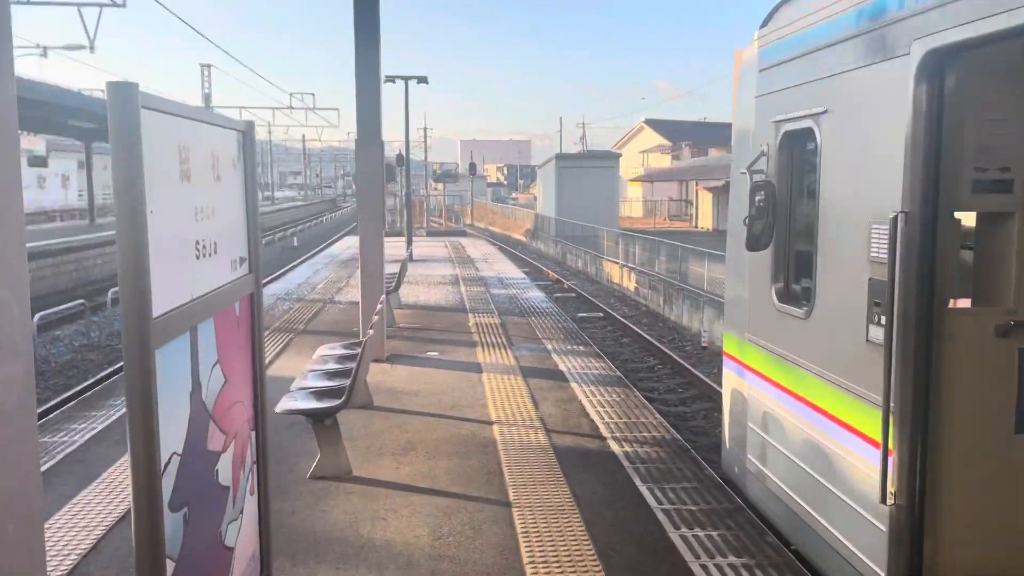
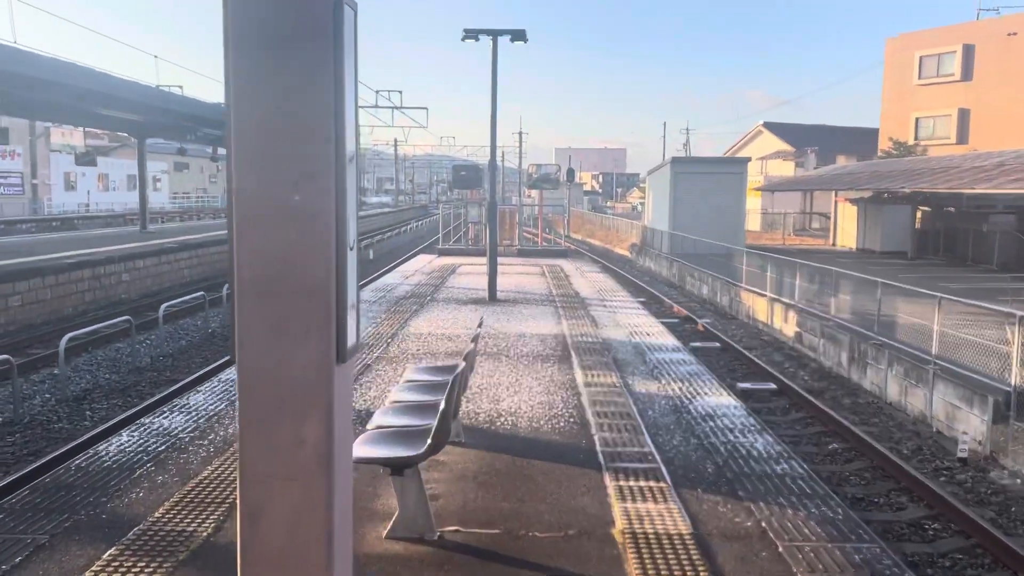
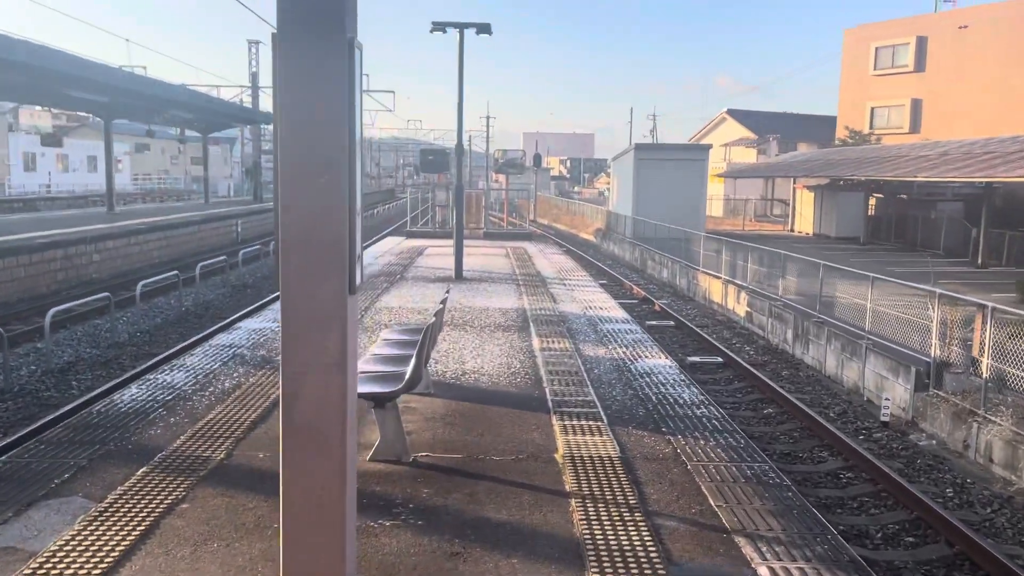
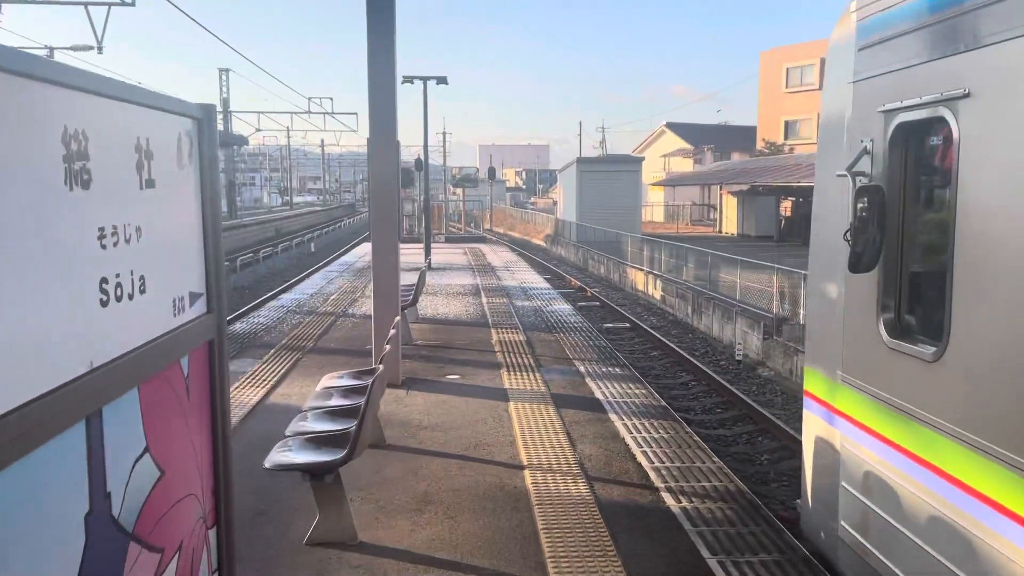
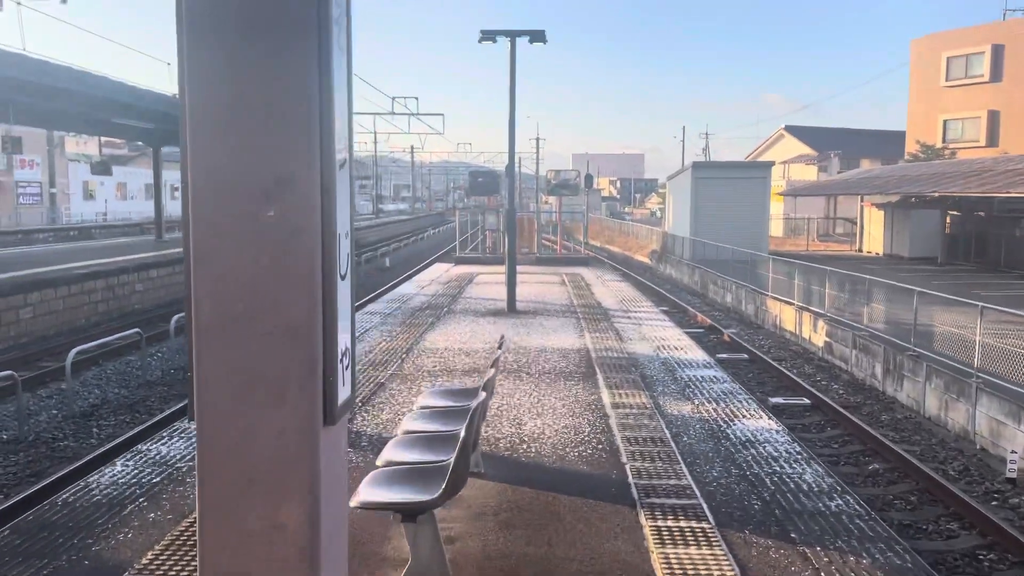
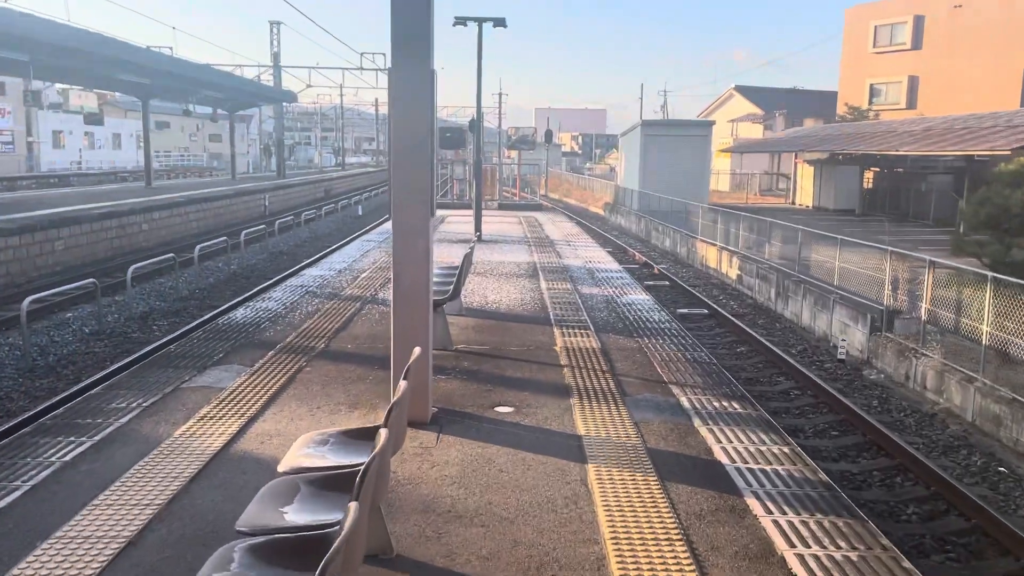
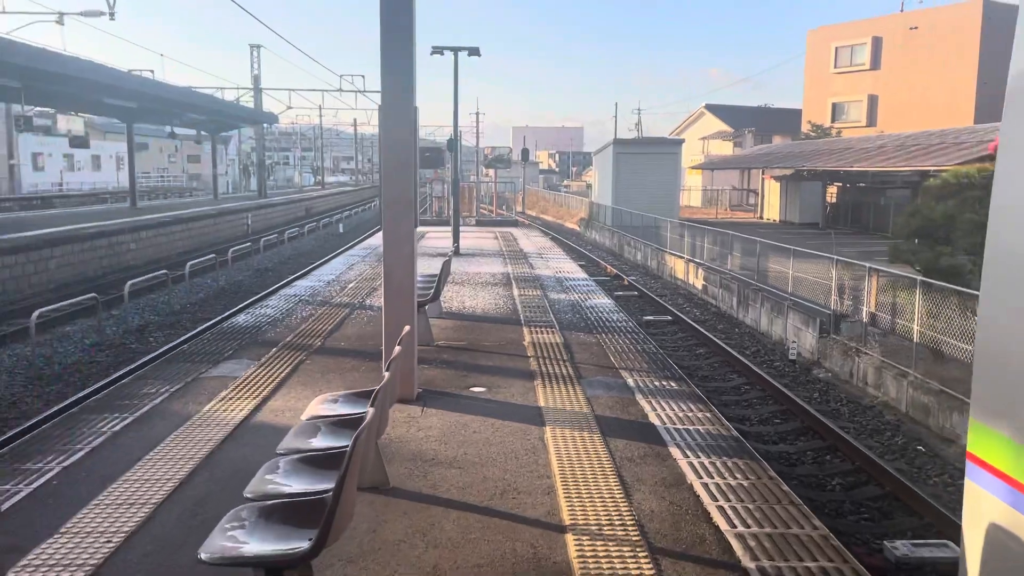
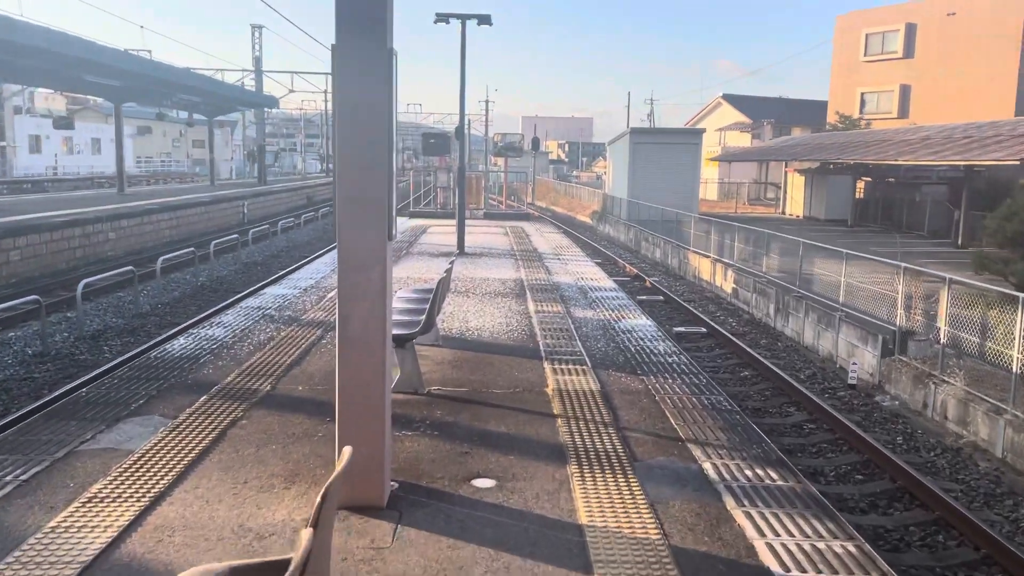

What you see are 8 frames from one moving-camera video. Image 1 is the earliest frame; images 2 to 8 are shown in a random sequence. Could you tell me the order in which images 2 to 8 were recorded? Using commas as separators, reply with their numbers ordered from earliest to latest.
4, 7, 6, 8, 3, 2, 5
